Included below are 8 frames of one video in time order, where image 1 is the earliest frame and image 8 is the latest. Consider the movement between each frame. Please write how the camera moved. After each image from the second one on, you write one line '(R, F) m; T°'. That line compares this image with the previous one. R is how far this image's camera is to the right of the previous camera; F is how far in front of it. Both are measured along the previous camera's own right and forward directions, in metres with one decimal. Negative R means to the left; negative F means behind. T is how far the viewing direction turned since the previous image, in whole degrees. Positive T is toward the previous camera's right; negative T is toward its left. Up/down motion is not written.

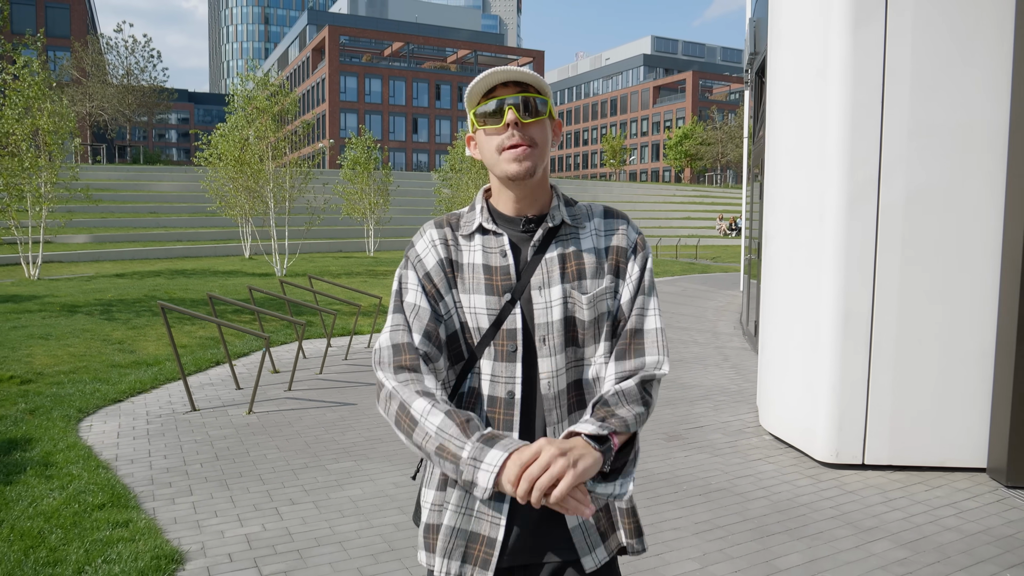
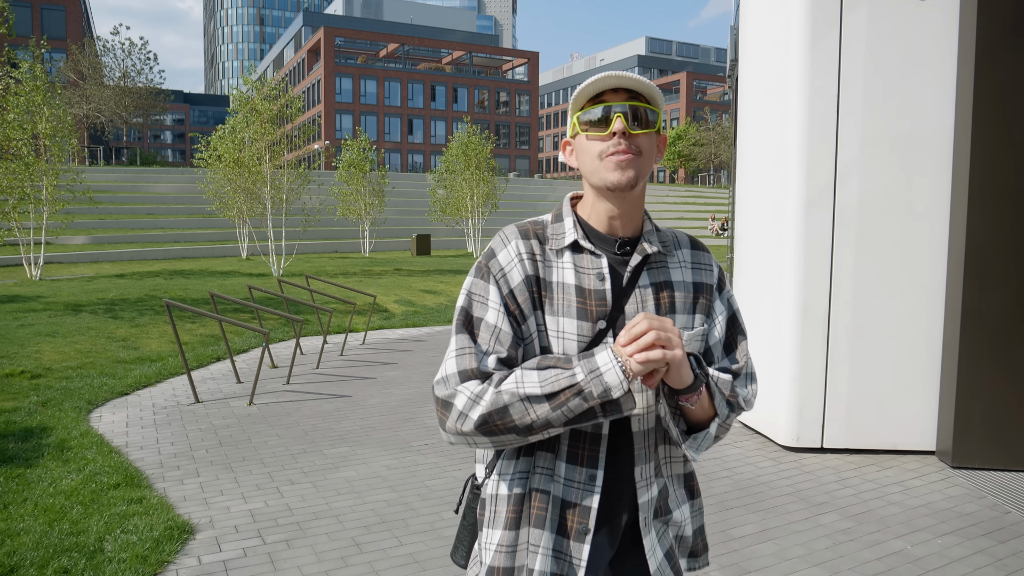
(+0.1, -0.4) m; 0°
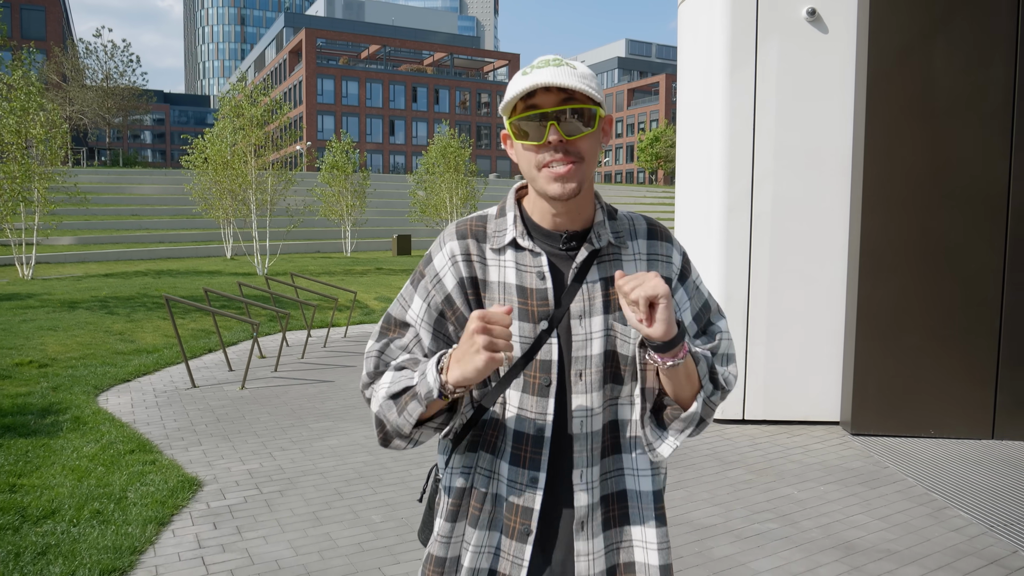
(+0.2, -0.9) m; +1°
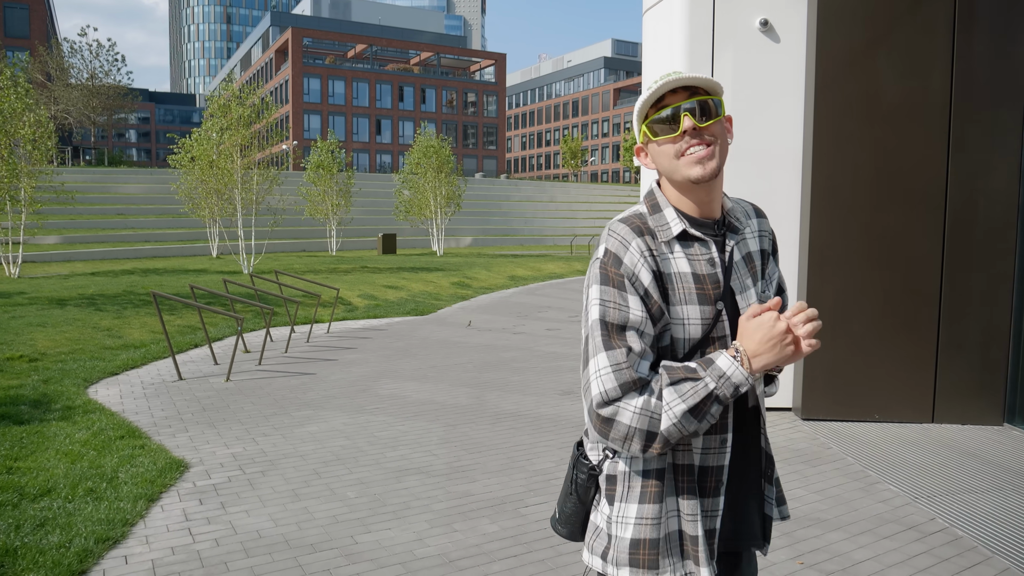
(+0.1, -0.4) m; +1°
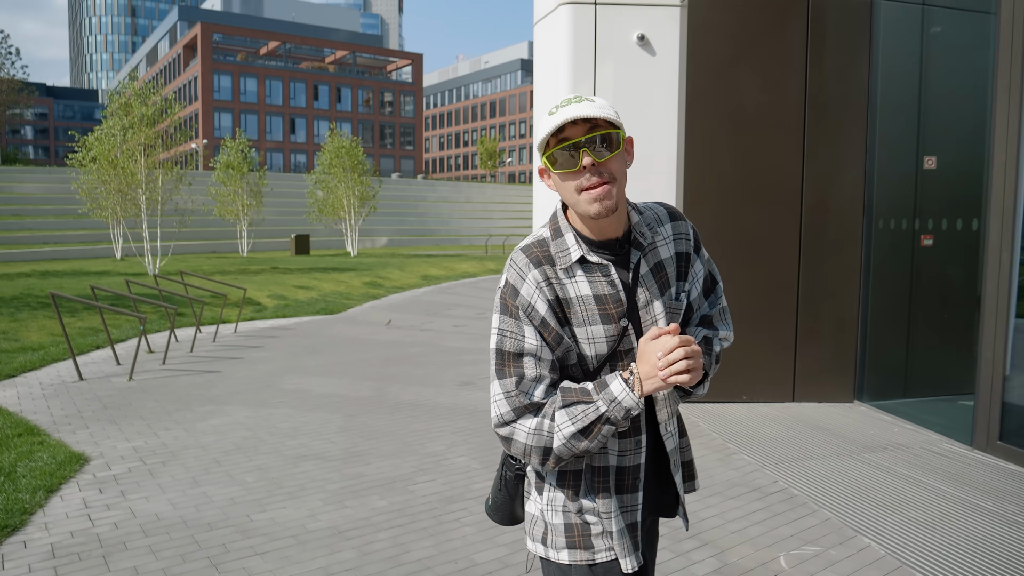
(+0.2, -0.4) m; +6°
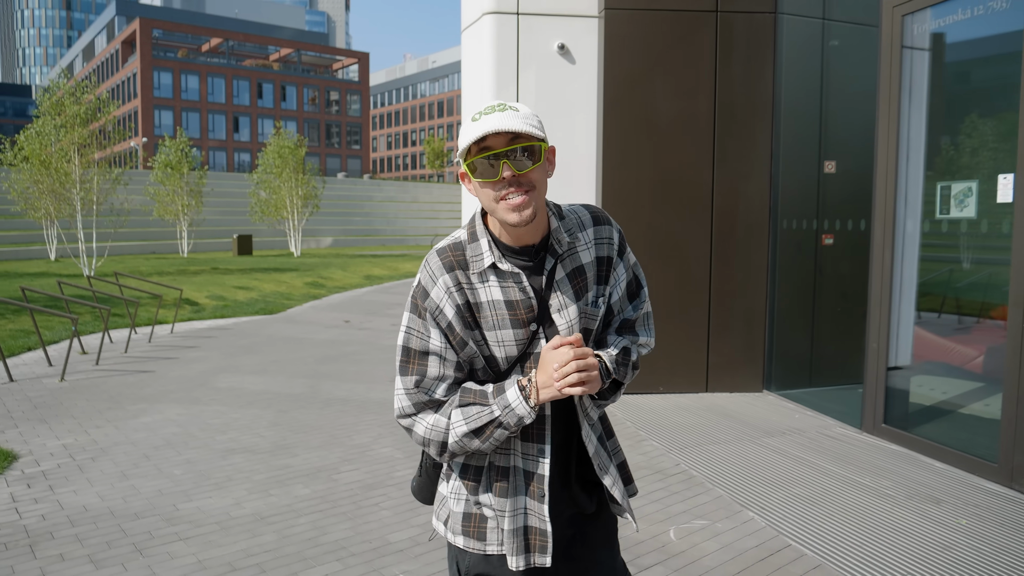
(+0.2, -0.3) m; +4°
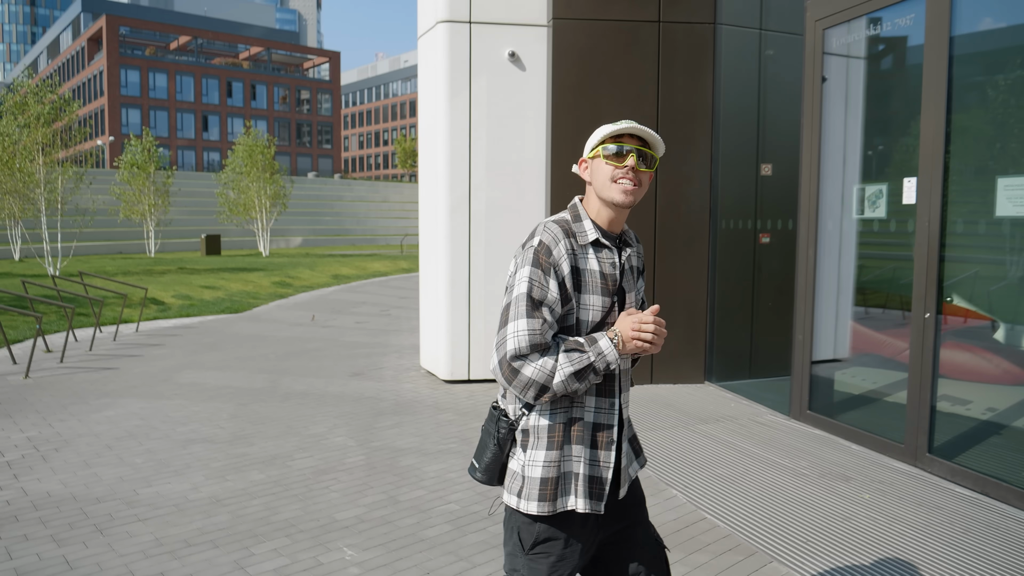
(+0.2, -0.3) m; +2°
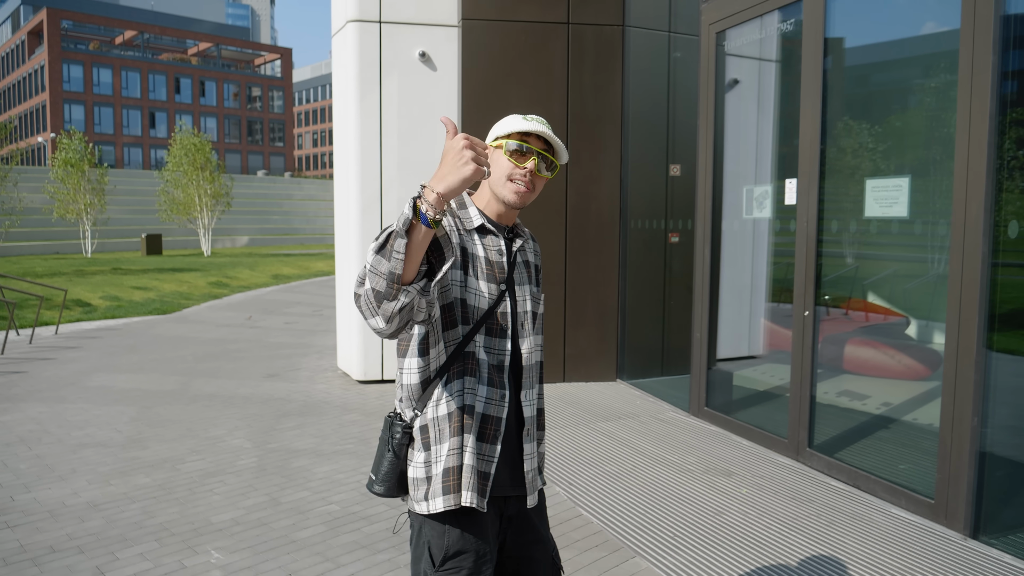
(+0.5, 0.0) m; +3°
